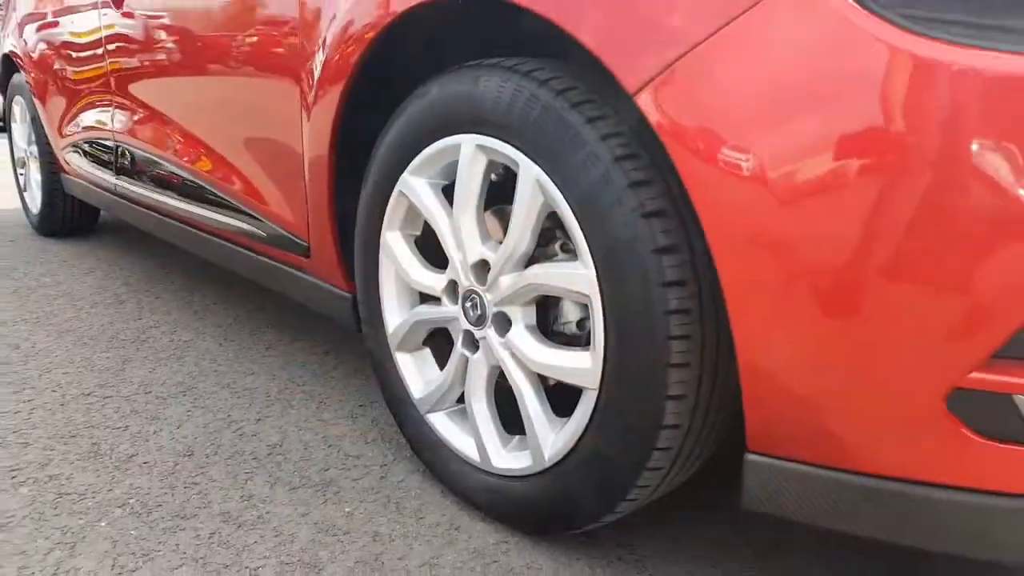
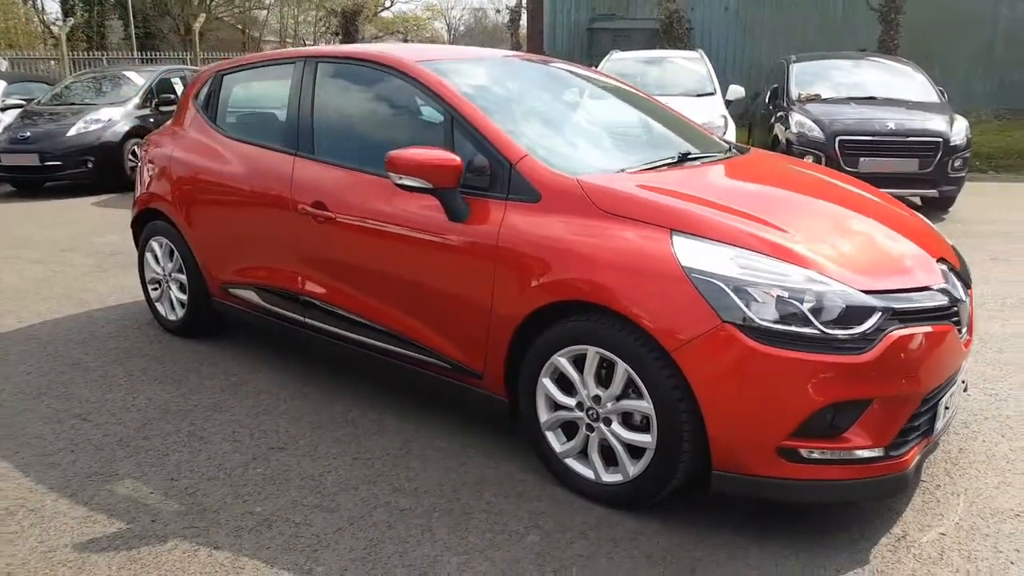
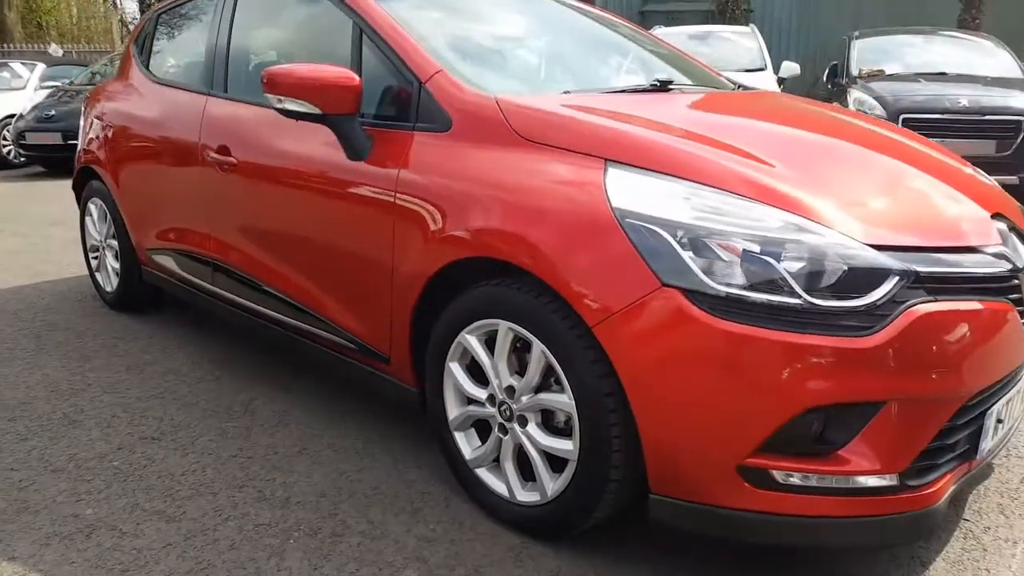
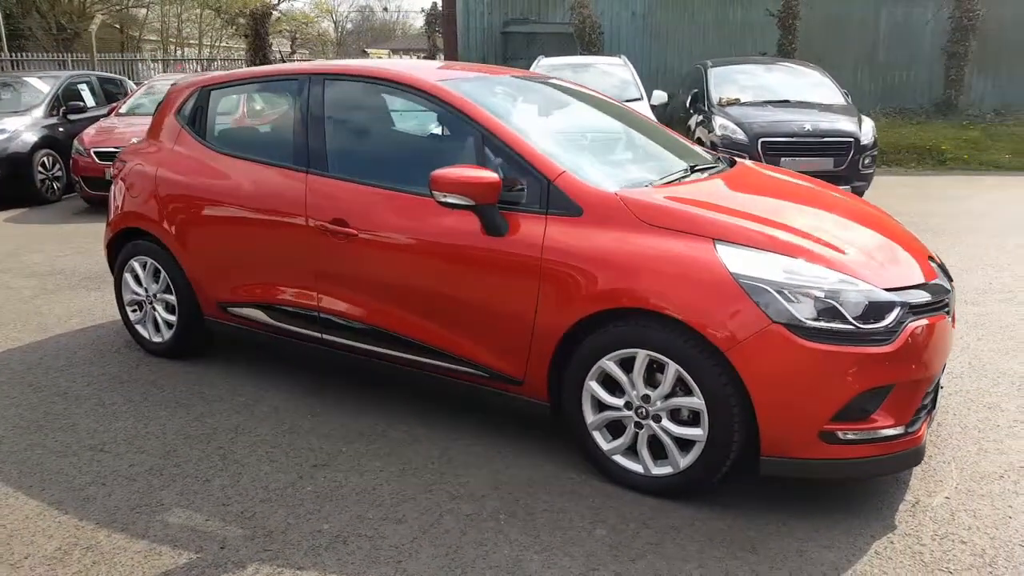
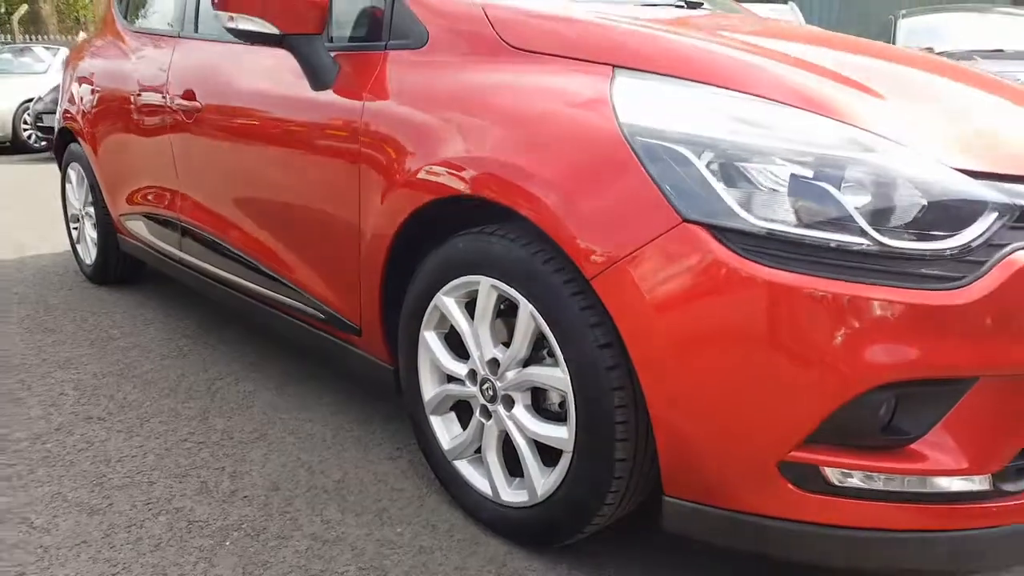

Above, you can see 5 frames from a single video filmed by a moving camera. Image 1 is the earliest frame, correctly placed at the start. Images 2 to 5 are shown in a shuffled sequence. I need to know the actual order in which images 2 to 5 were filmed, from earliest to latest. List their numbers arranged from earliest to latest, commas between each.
5, 3, 2, 4
